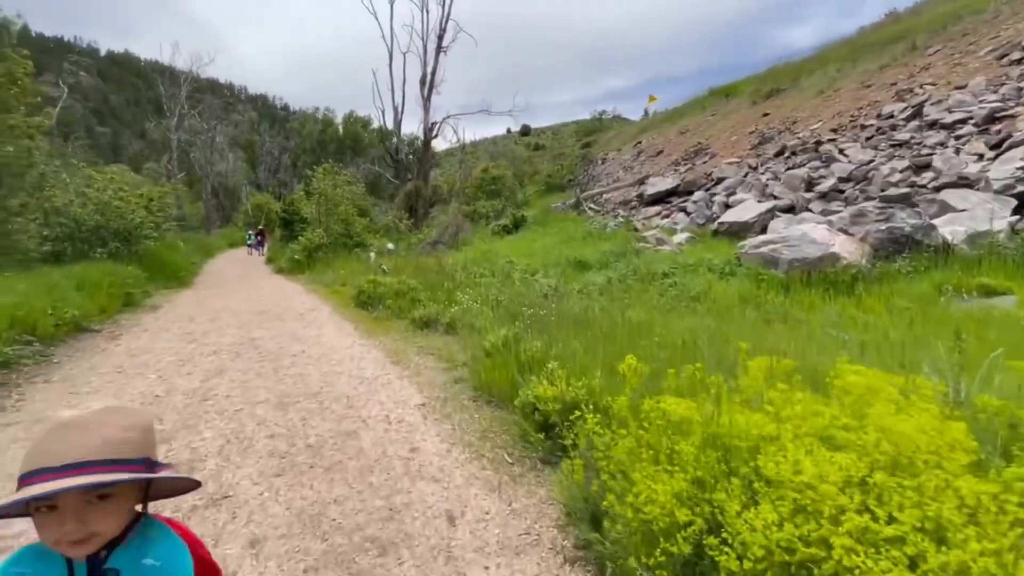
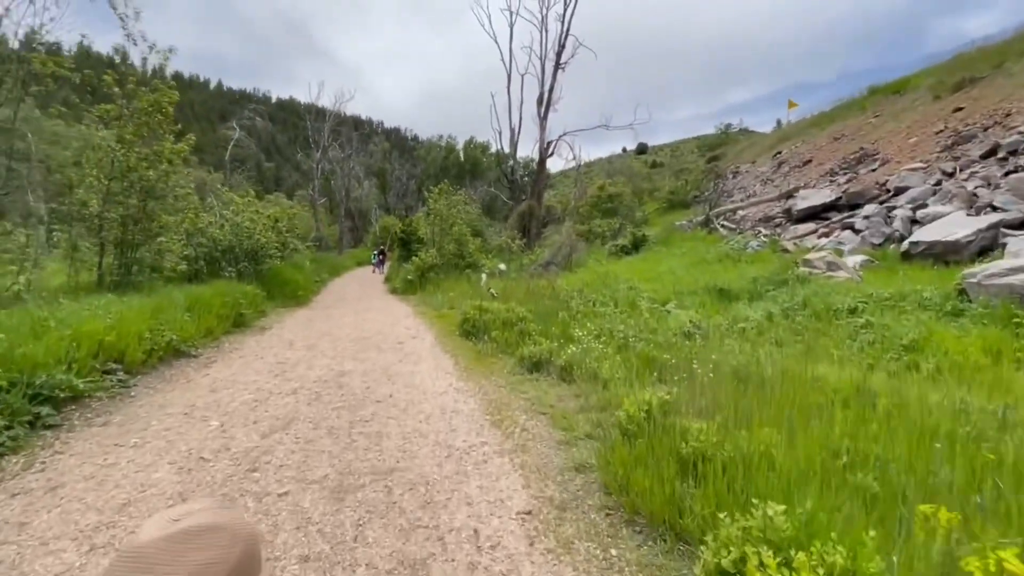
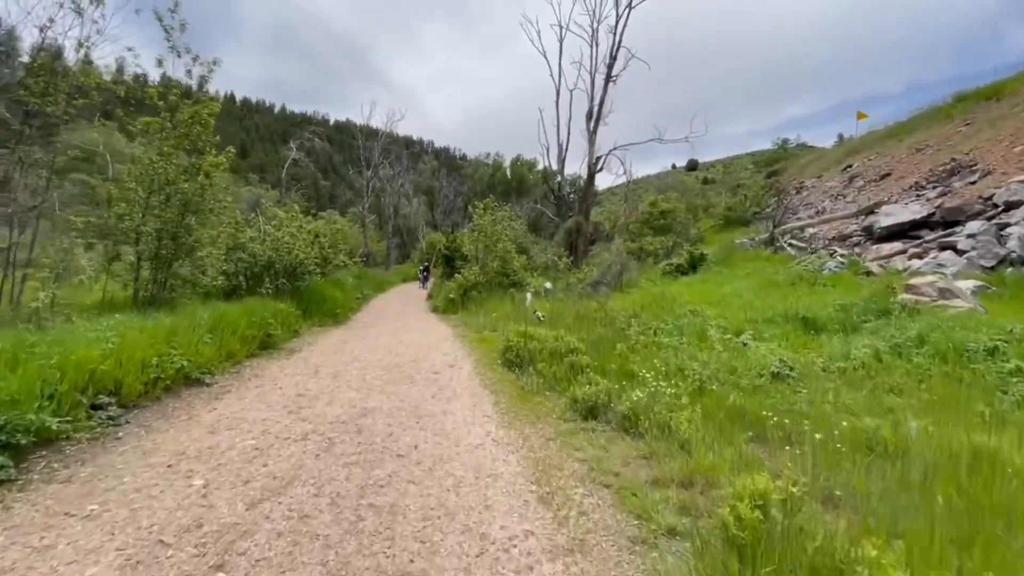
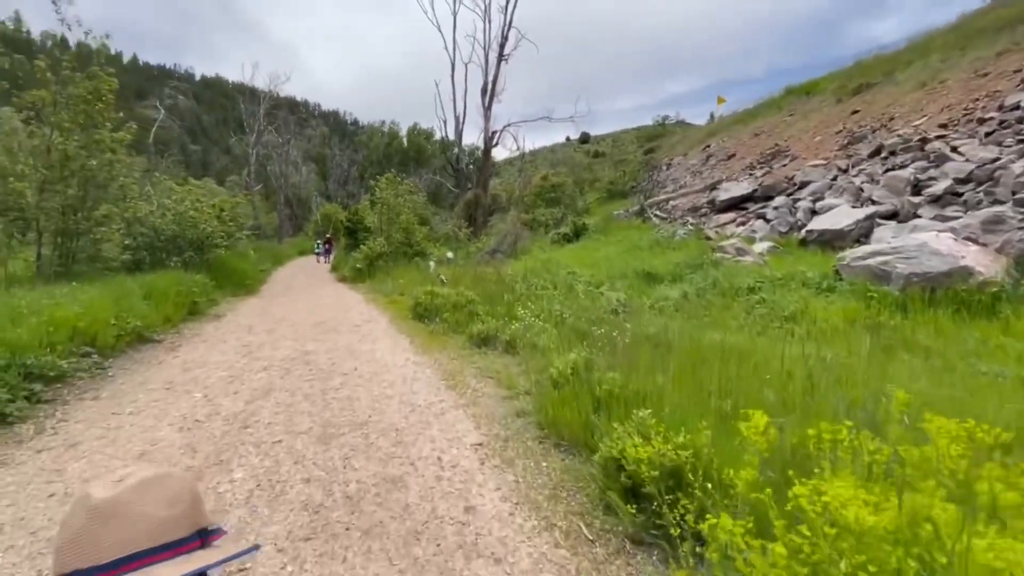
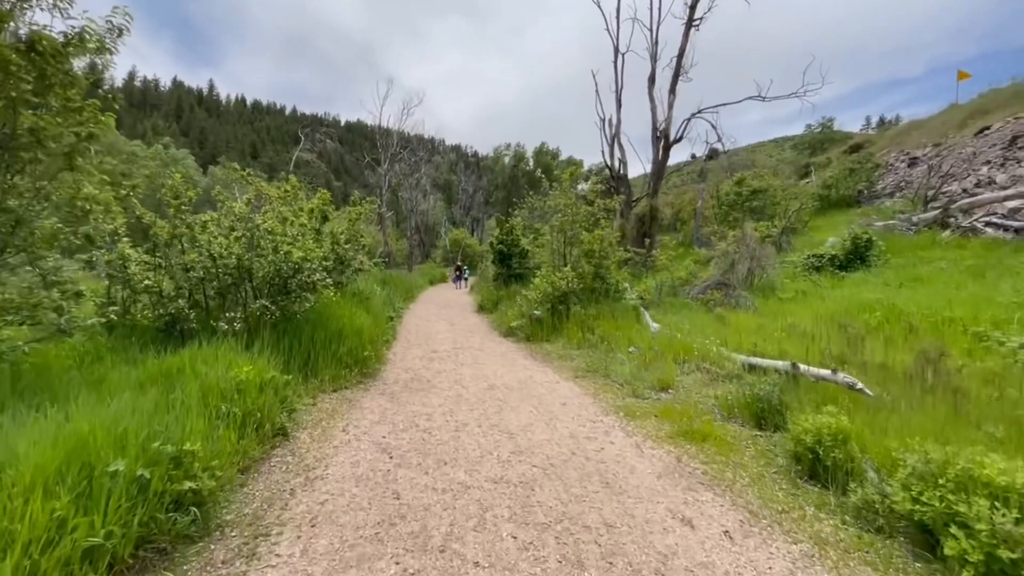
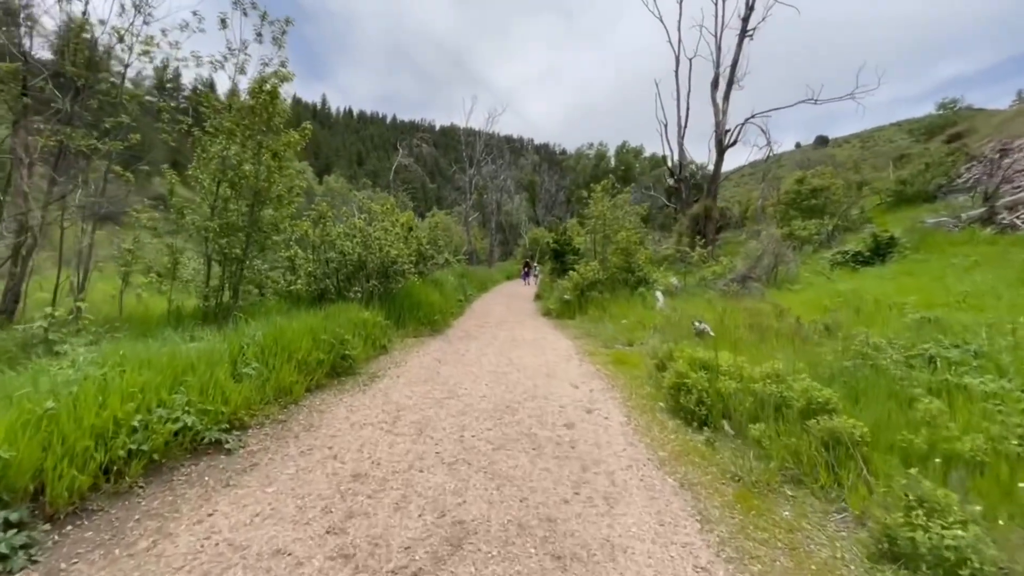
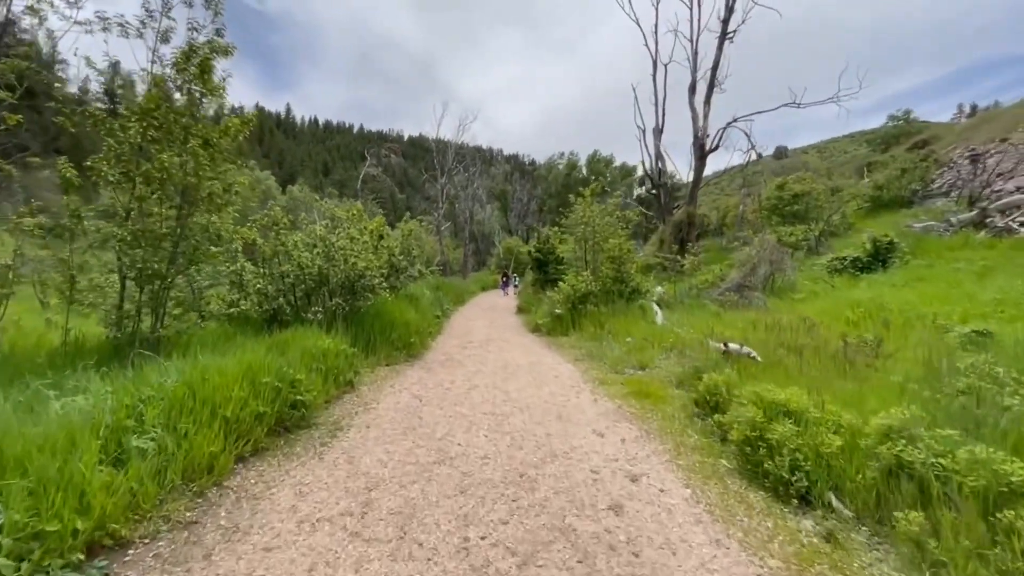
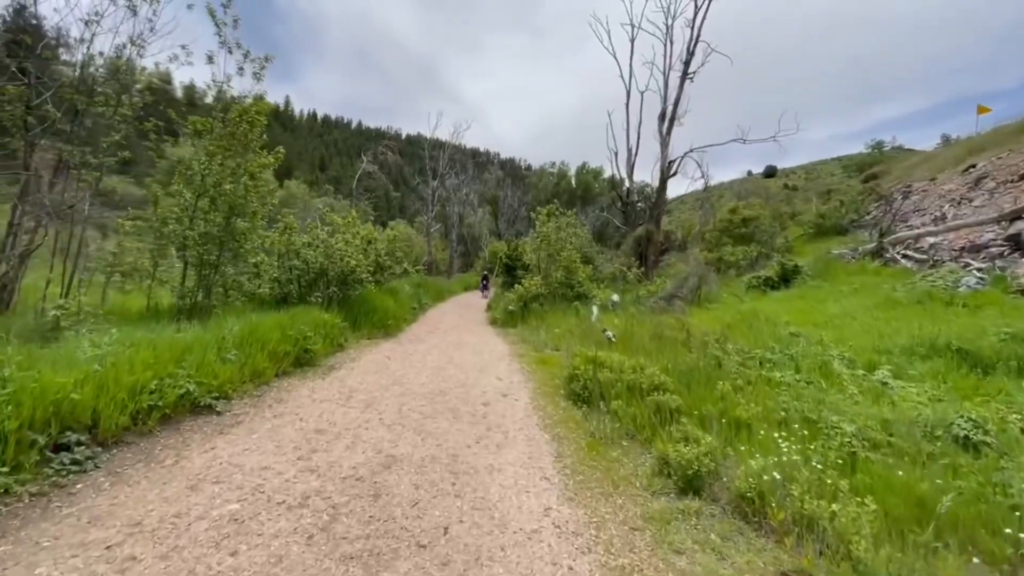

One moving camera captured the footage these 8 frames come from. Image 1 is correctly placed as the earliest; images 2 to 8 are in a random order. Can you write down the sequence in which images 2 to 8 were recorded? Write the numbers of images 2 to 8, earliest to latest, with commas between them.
4, 2, 3, 8, 6, 7, 5
